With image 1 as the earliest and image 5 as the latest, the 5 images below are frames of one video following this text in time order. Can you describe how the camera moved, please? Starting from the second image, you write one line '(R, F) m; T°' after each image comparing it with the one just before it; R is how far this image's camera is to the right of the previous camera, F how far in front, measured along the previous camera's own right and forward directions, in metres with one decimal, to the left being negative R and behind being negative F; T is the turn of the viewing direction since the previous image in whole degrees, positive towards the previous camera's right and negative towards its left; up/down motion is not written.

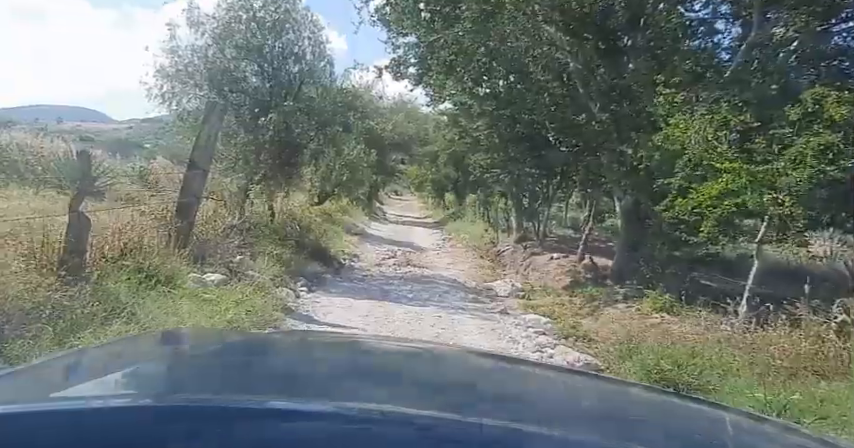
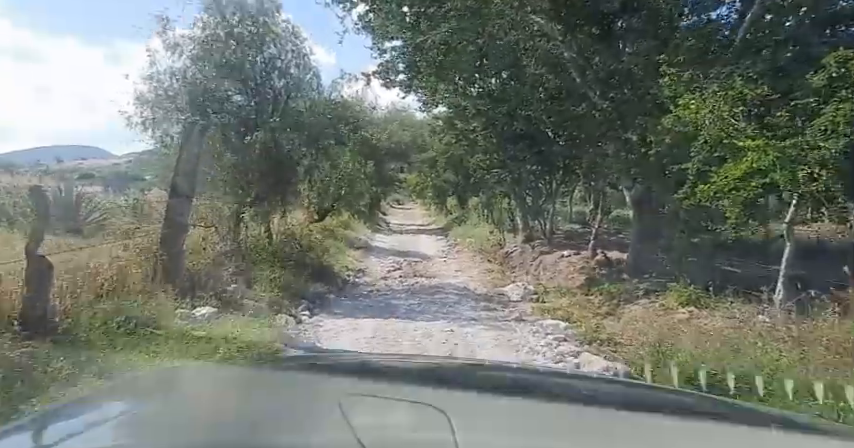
(0.0, +0.6) m; 0°
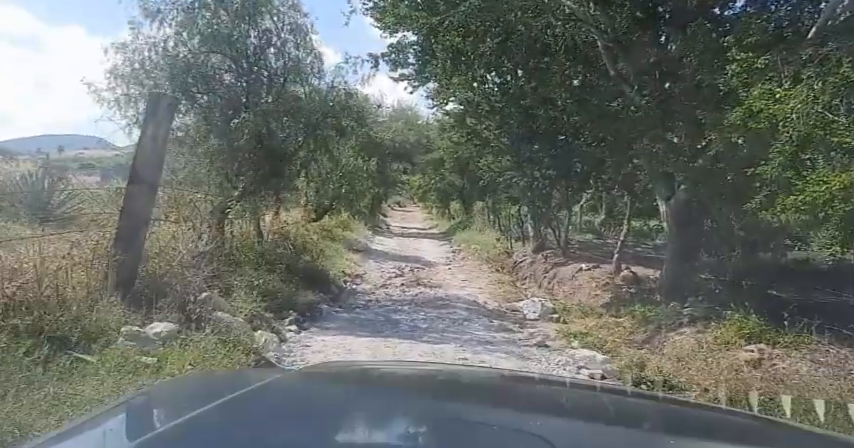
(-0.2, +1.5) m; 0°
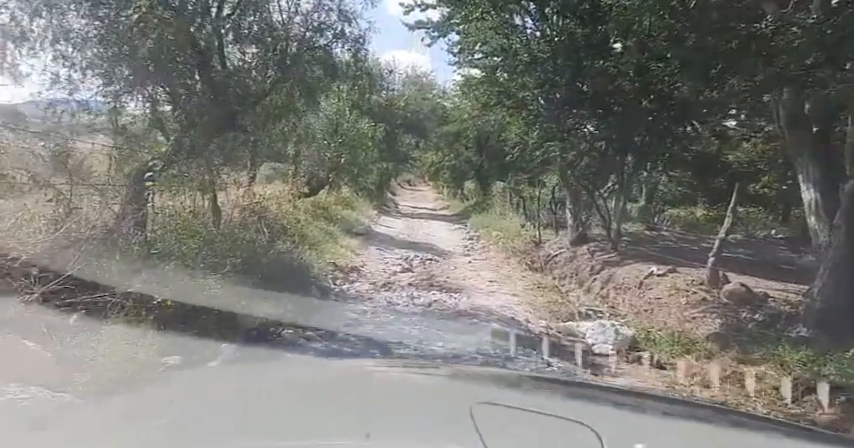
(-0.2, +3.9) m; -1°
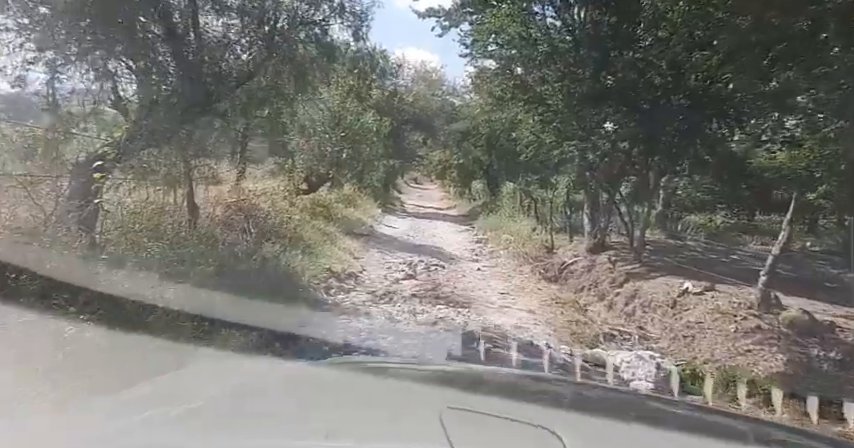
(0.0, +1.3) m; -1°
